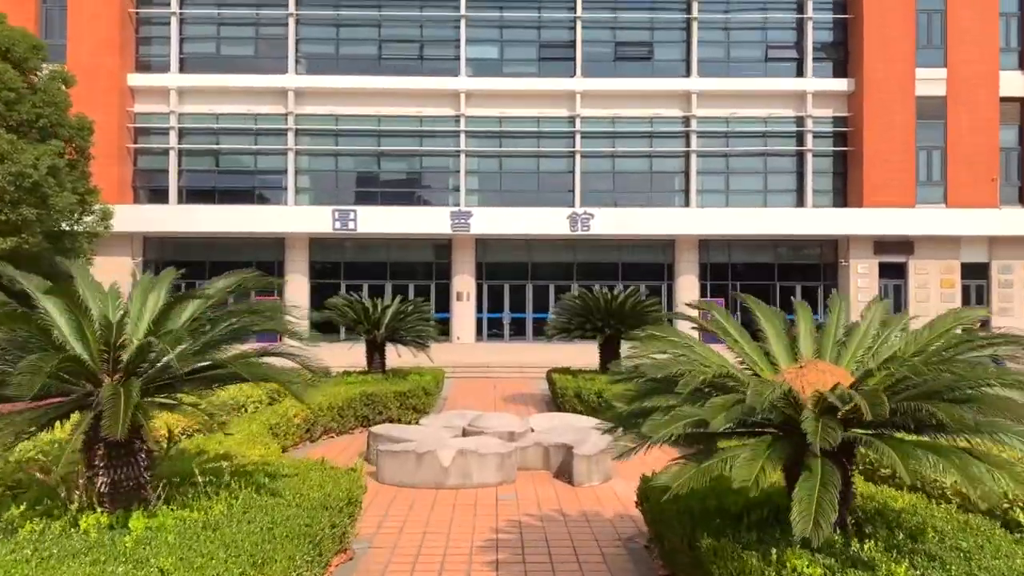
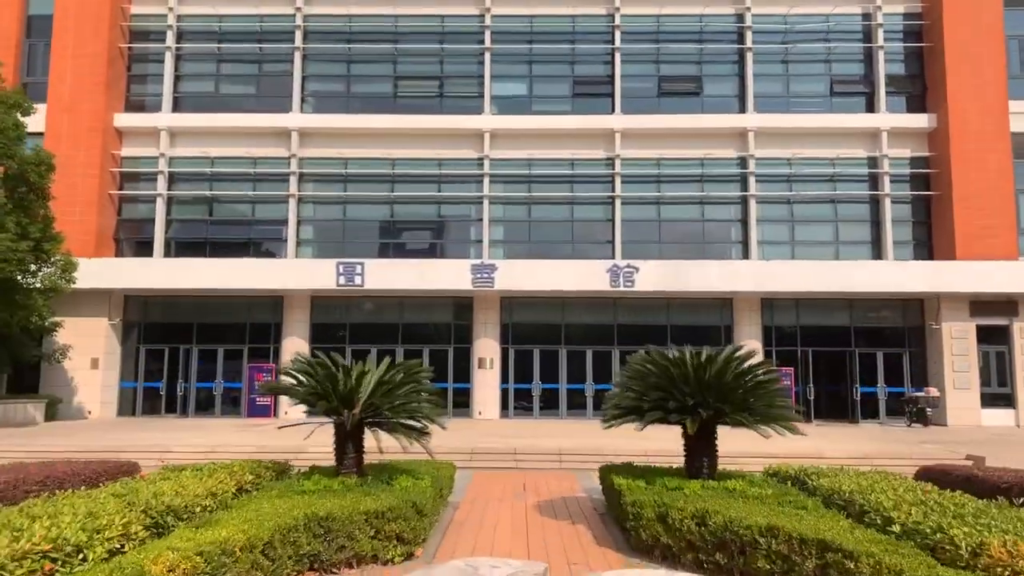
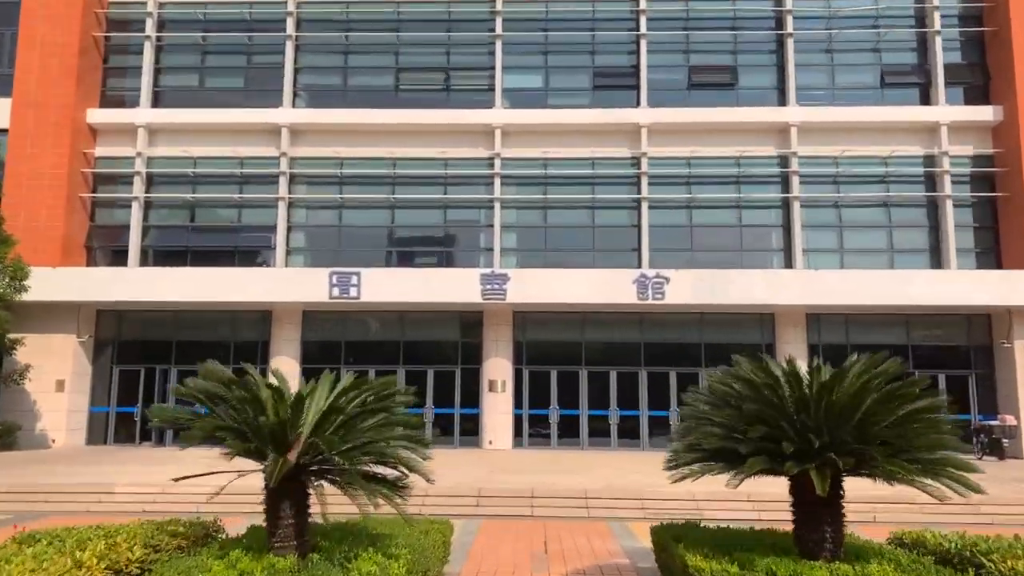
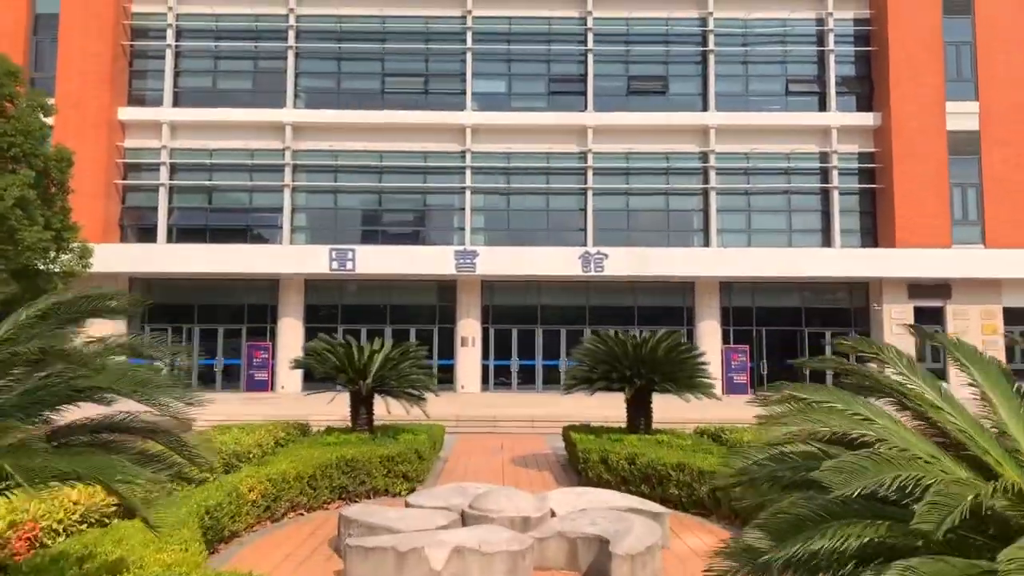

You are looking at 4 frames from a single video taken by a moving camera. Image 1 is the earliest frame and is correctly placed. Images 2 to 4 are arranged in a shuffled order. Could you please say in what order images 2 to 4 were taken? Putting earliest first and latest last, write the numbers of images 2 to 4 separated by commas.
4, 2, 3
